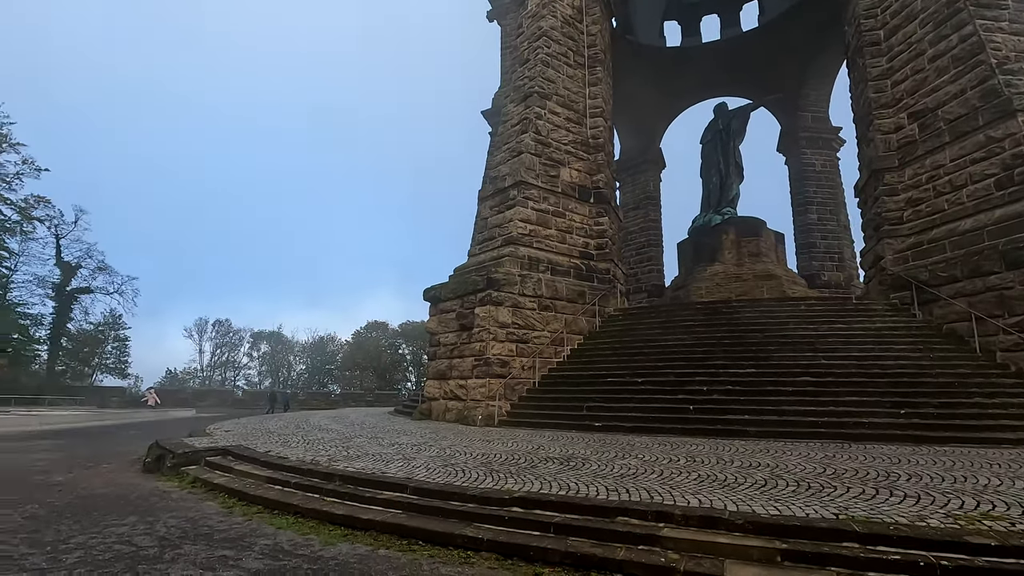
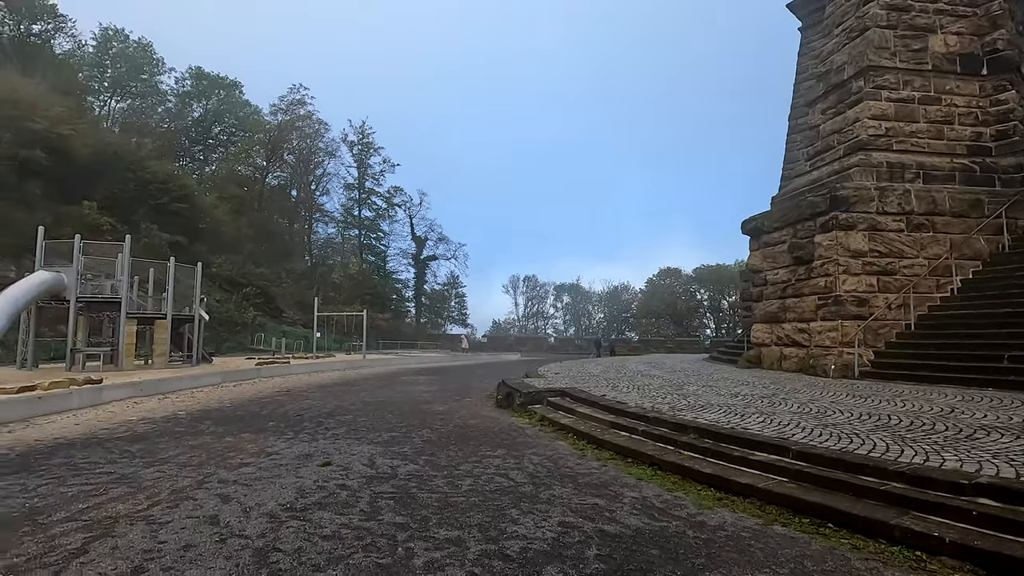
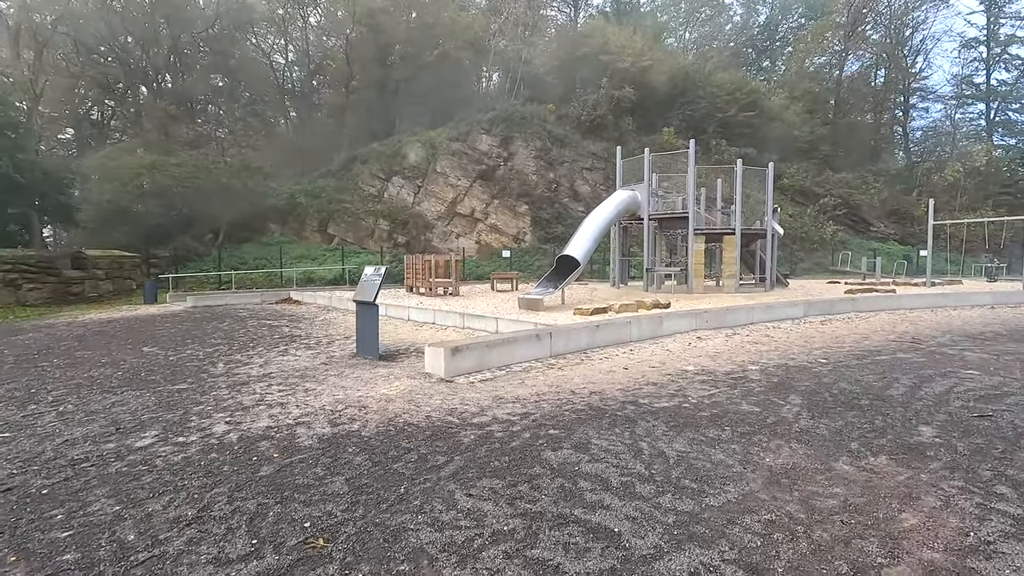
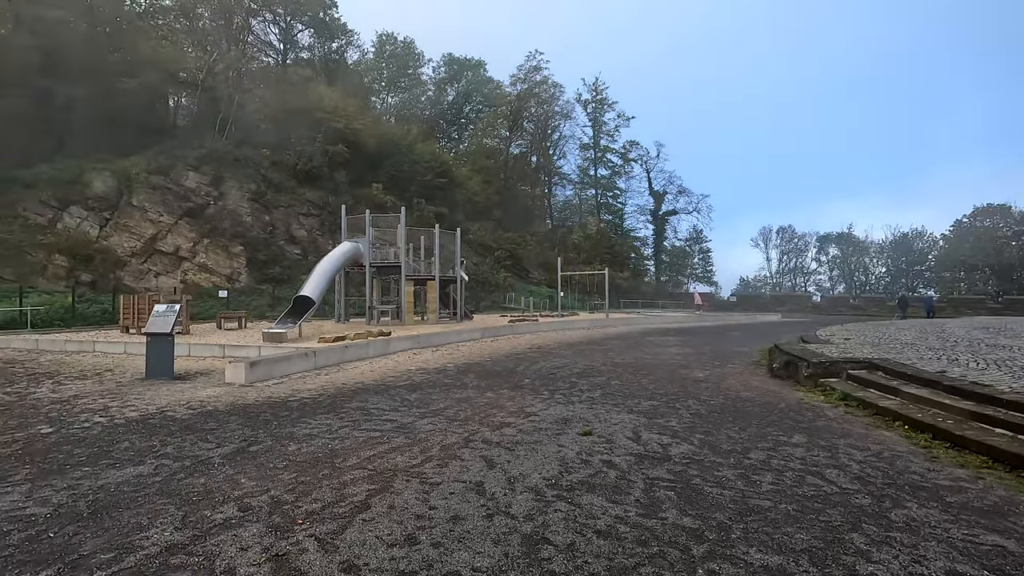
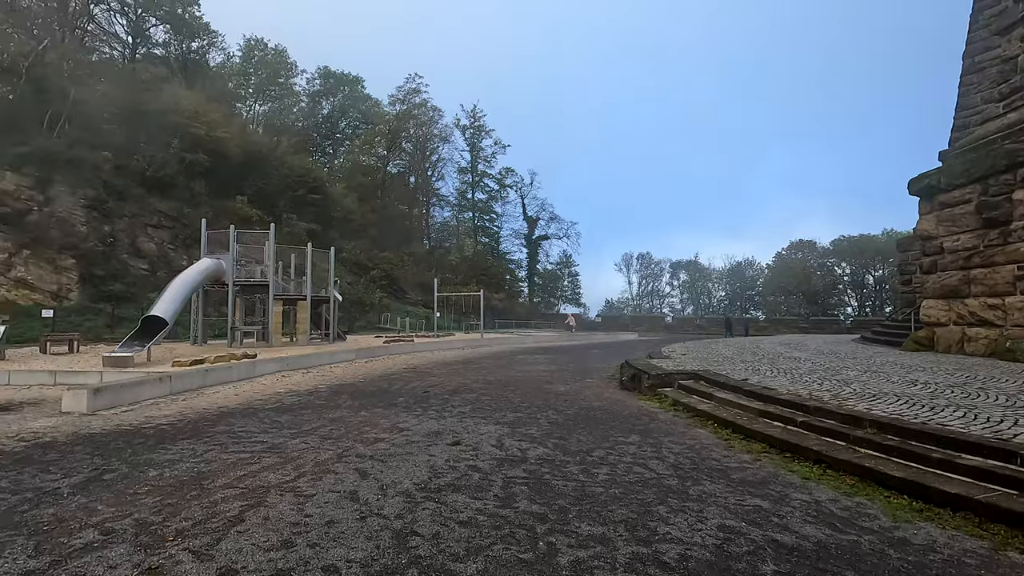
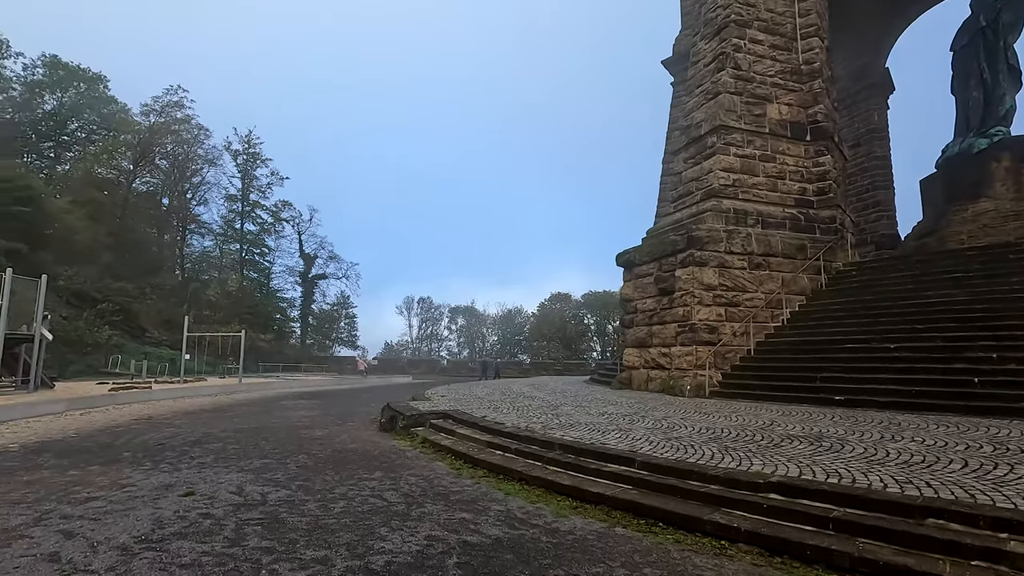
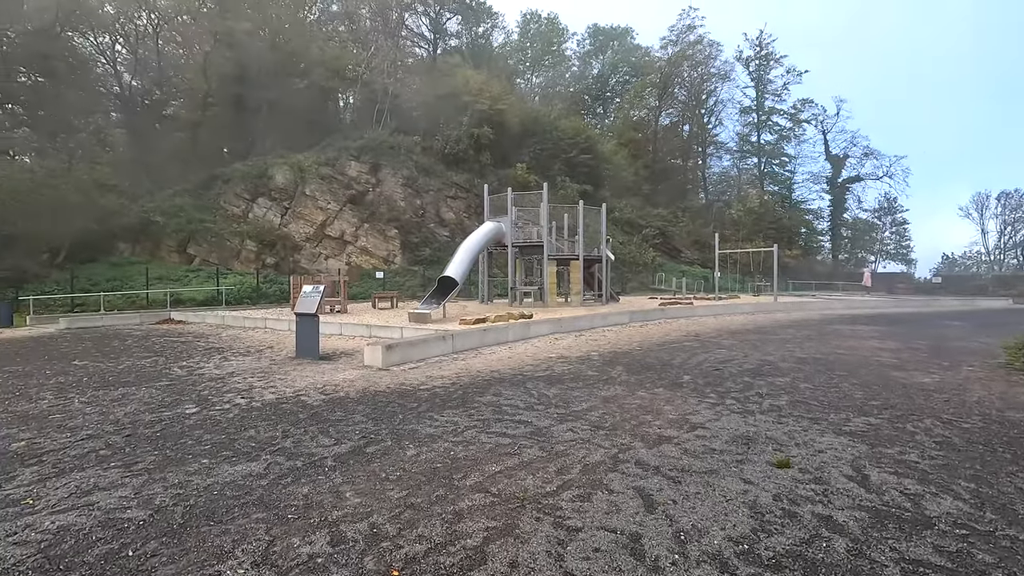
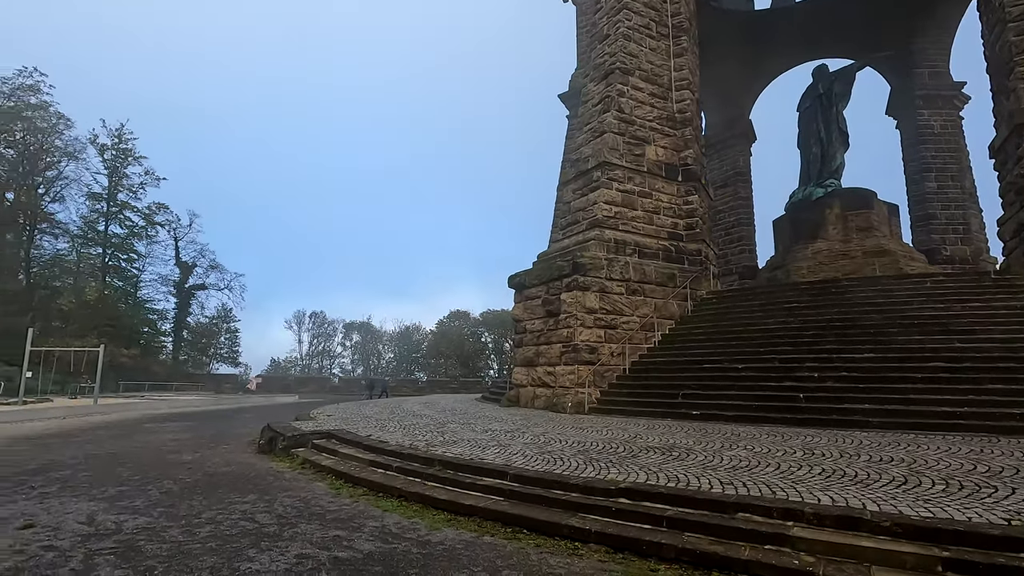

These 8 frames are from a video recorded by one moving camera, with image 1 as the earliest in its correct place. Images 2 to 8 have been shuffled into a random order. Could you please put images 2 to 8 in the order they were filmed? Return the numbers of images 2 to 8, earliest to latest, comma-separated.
8, 6, 2, 5, 4, 7, 3
